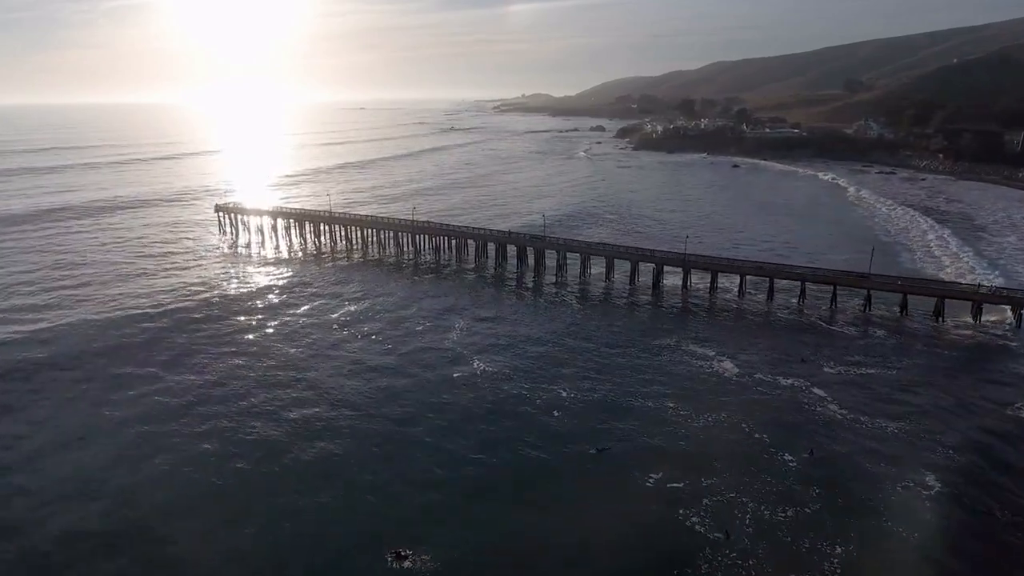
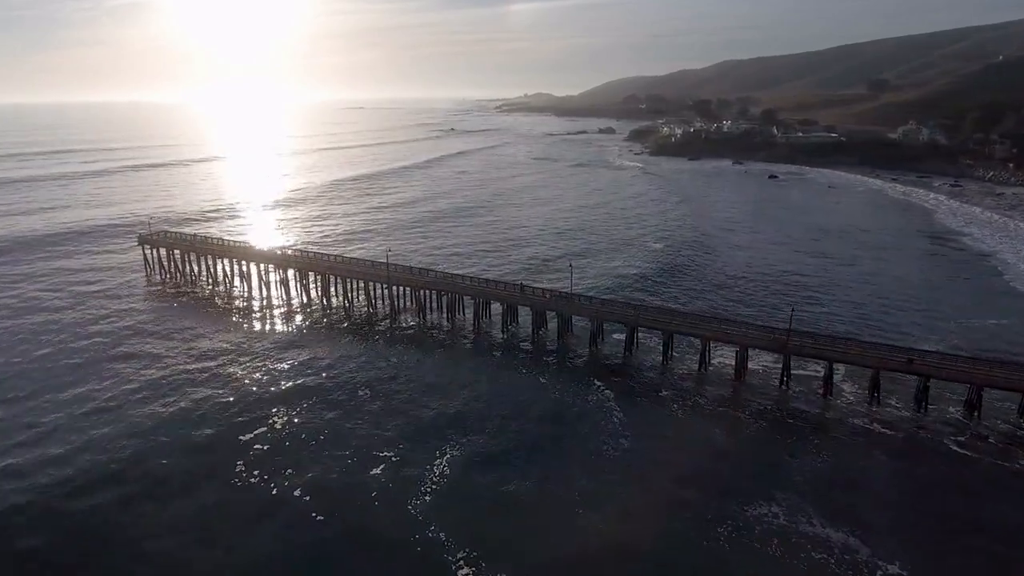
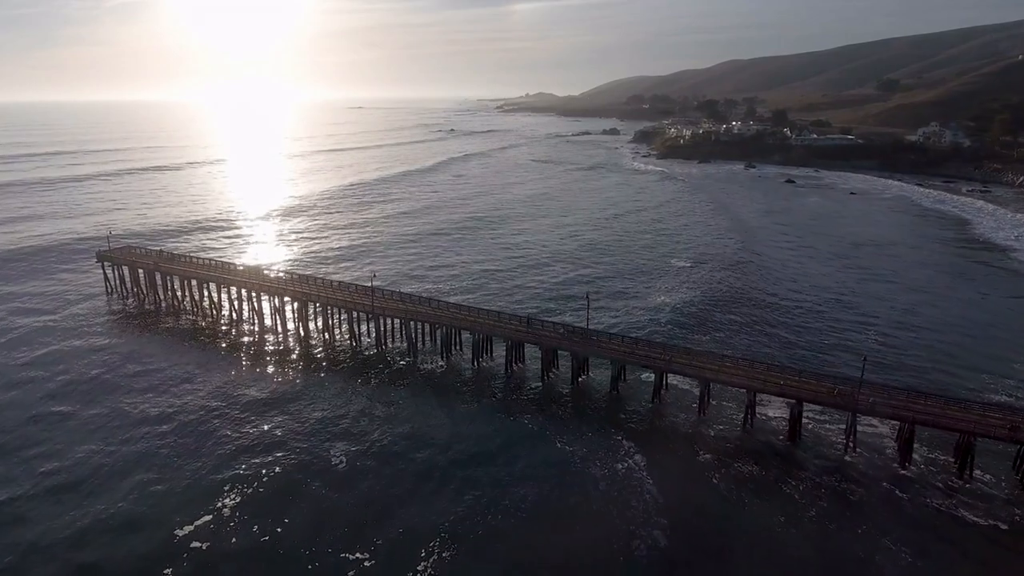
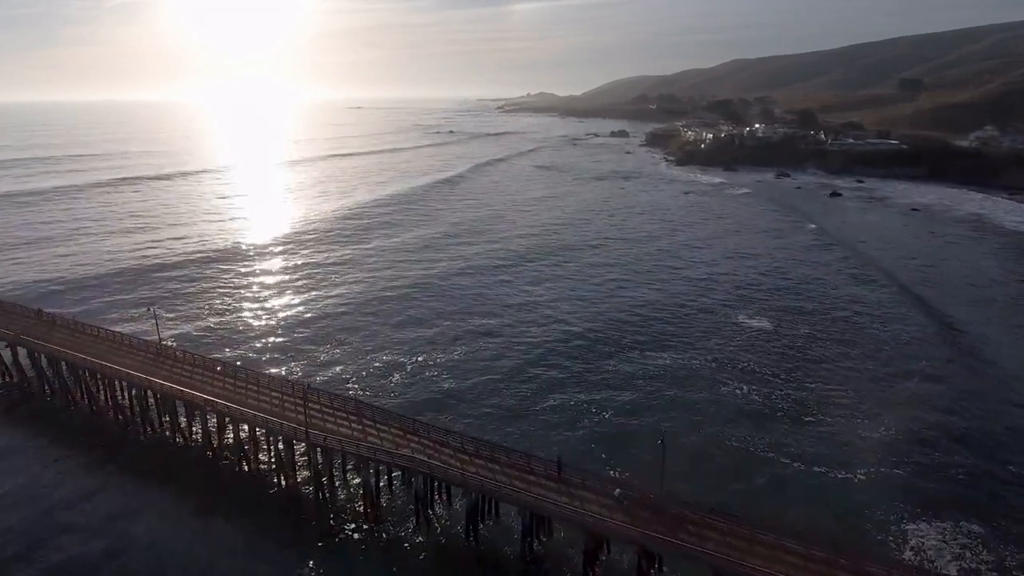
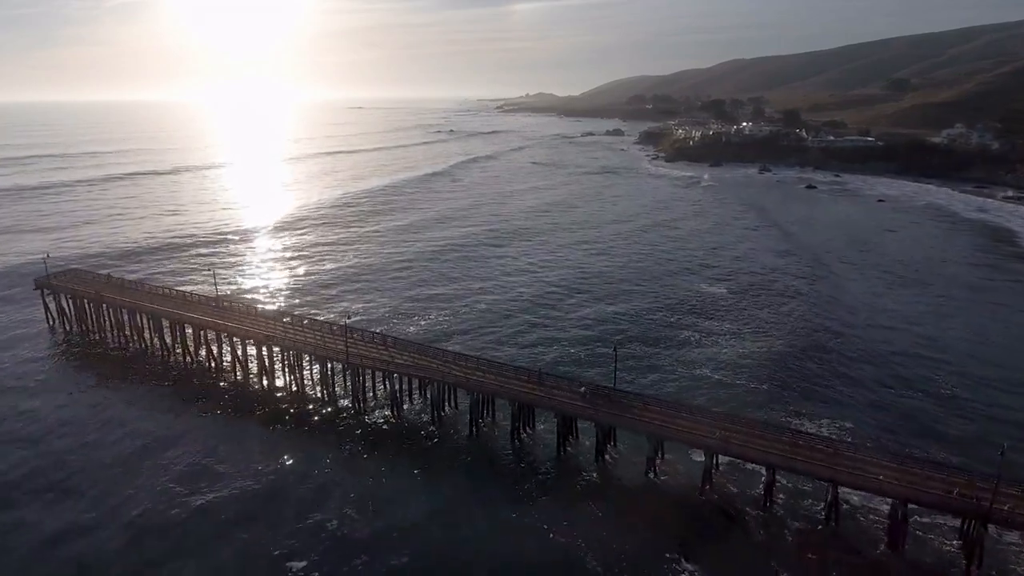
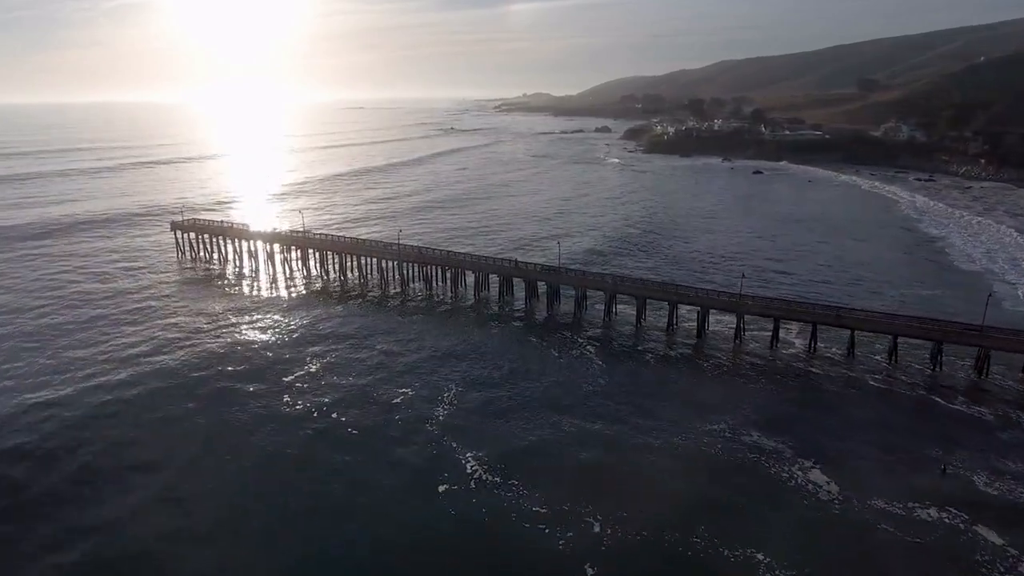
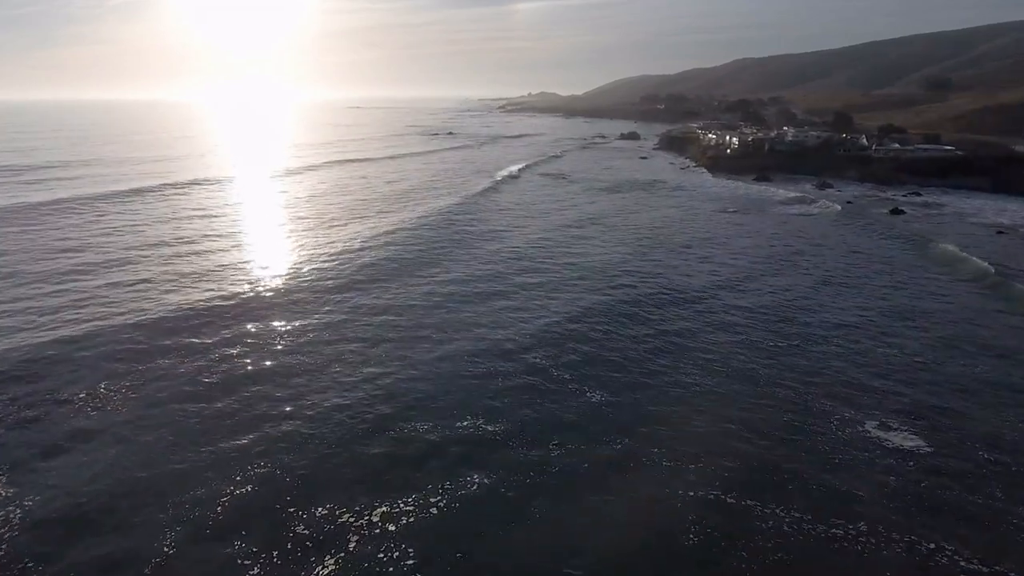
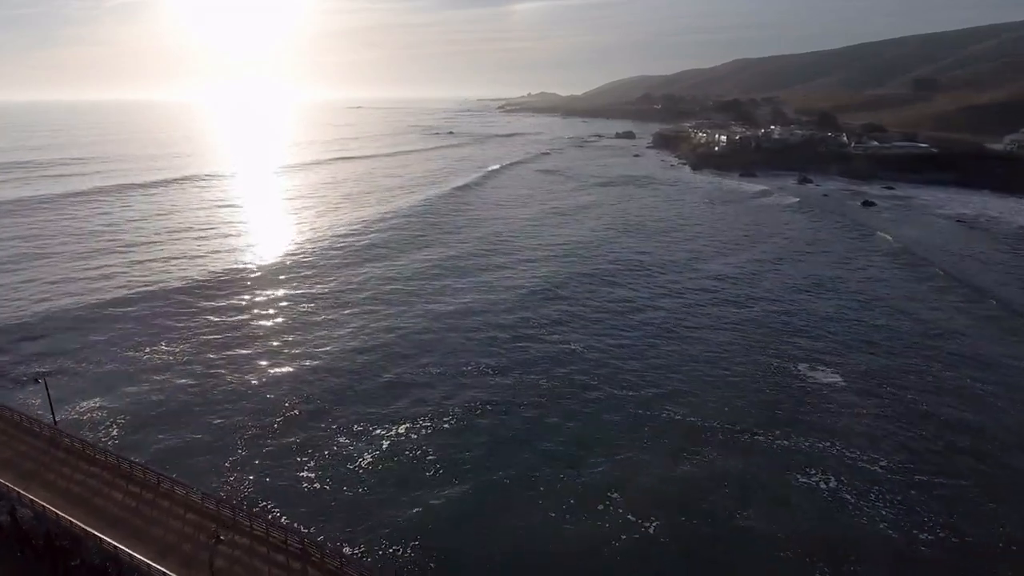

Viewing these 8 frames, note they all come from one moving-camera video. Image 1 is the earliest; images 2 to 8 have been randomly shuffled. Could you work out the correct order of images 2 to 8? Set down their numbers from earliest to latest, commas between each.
6, 2, 3, 5, 4, 8, 7
